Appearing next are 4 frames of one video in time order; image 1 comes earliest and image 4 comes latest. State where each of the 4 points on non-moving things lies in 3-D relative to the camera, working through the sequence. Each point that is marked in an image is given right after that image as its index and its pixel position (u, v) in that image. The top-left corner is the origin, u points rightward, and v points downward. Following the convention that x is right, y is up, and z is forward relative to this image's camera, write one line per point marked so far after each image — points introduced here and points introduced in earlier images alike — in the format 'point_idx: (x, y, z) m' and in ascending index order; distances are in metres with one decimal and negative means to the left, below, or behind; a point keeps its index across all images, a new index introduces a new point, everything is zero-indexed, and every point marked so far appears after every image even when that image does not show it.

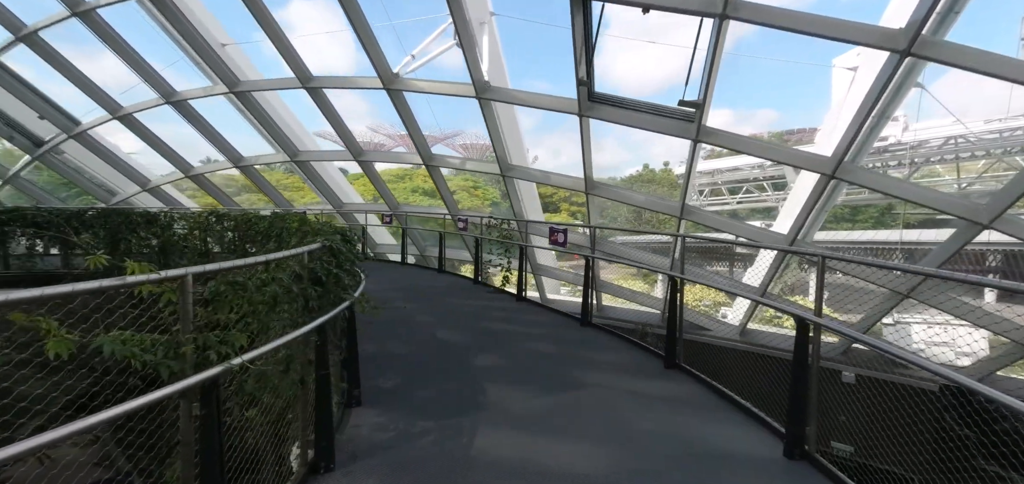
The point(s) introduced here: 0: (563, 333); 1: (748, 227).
0: (+0.6, -1.1, +5.2) m
1: (+5.0, +0.3, +9.3) m
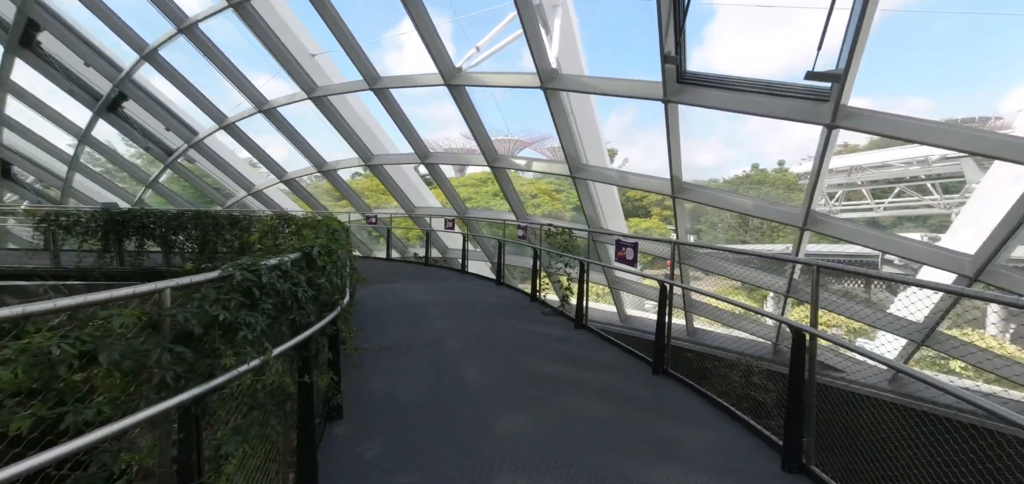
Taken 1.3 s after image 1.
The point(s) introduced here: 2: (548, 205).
0: (+1.0, -1.3, +3.9) m
1: (+6.3, 0.0, +7.0) m
2: (+0.9, +1.1, +13.3) m
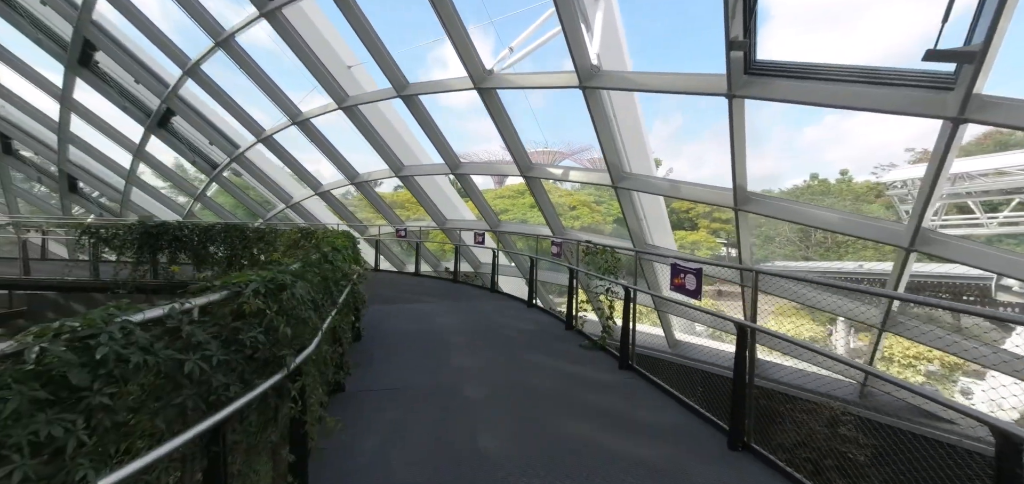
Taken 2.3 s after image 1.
0: (+1.2, -1.5, +3.0) m
1: (+6.7, -0.3, +5.6) m
2: (+2.0, +0.7, +12.3) m
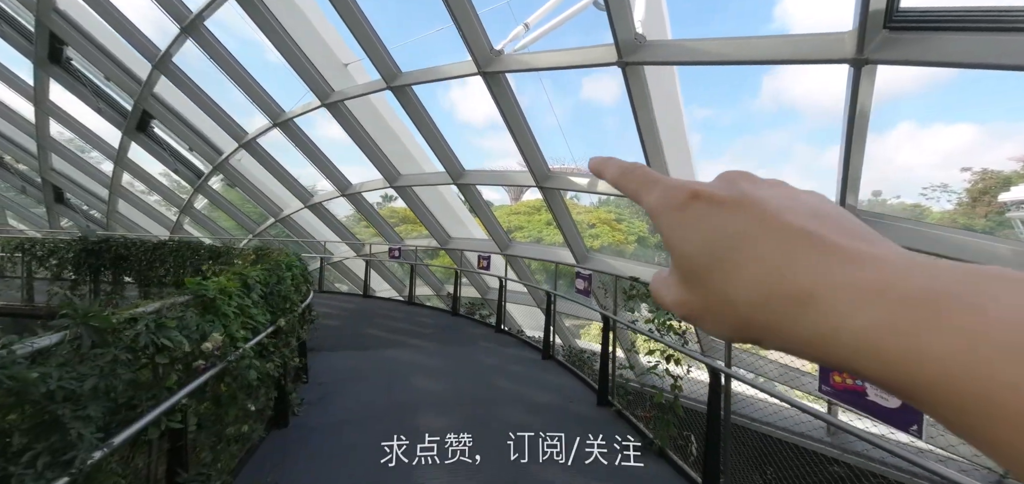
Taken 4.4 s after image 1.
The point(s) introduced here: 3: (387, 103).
0: (+1.2, -1.7, +1.0) m
1: (+6.8, -0.7, +3.5) m
2: (+2.3, +0.1, +10.4) m
3: (-2.9, +3.2, +9.8) m
